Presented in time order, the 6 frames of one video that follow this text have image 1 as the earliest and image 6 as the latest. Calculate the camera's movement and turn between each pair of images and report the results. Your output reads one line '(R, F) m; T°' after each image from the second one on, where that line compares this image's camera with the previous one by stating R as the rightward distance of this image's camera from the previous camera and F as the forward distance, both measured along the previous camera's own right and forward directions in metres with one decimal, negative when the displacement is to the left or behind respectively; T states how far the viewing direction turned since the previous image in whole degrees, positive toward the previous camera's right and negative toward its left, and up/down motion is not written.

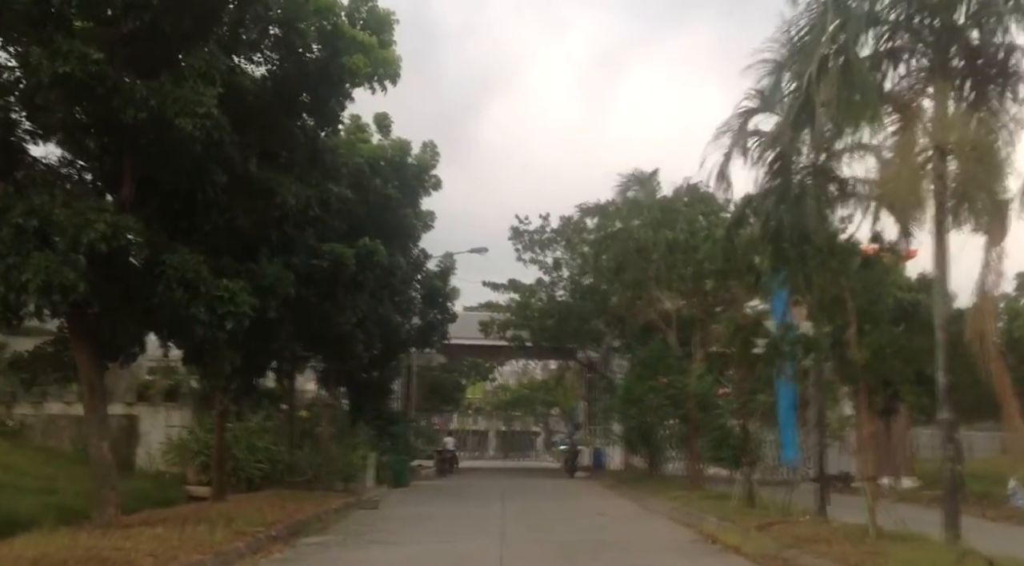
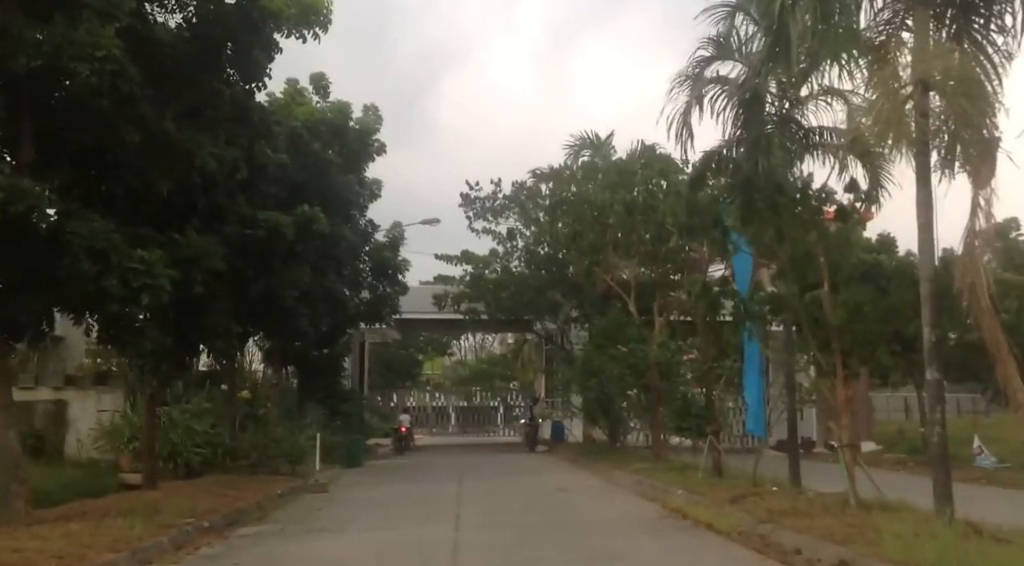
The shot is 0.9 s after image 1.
(+0.1, +1.0) m; +3°
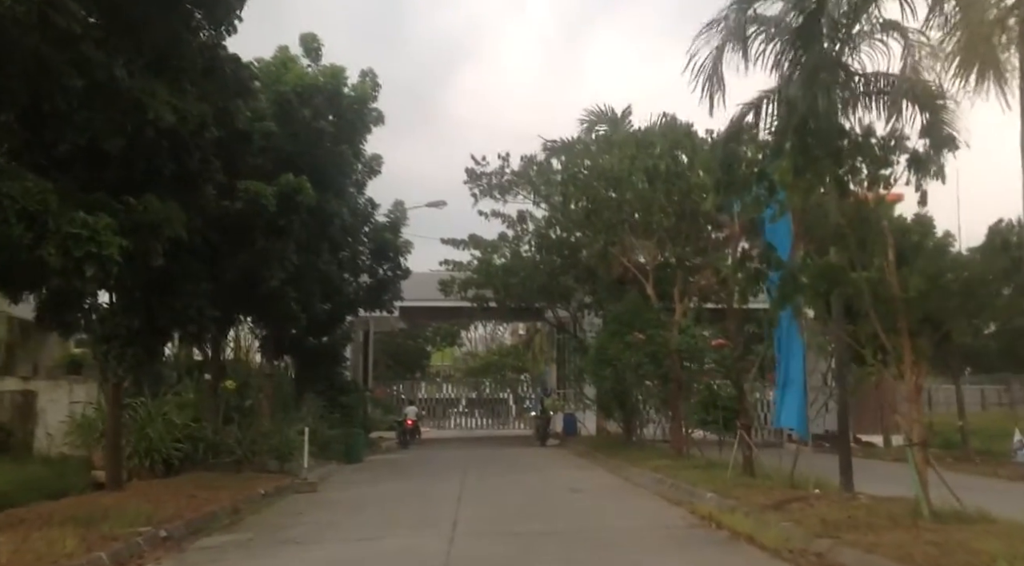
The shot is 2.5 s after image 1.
(+0.1, +1.6) m; -1°
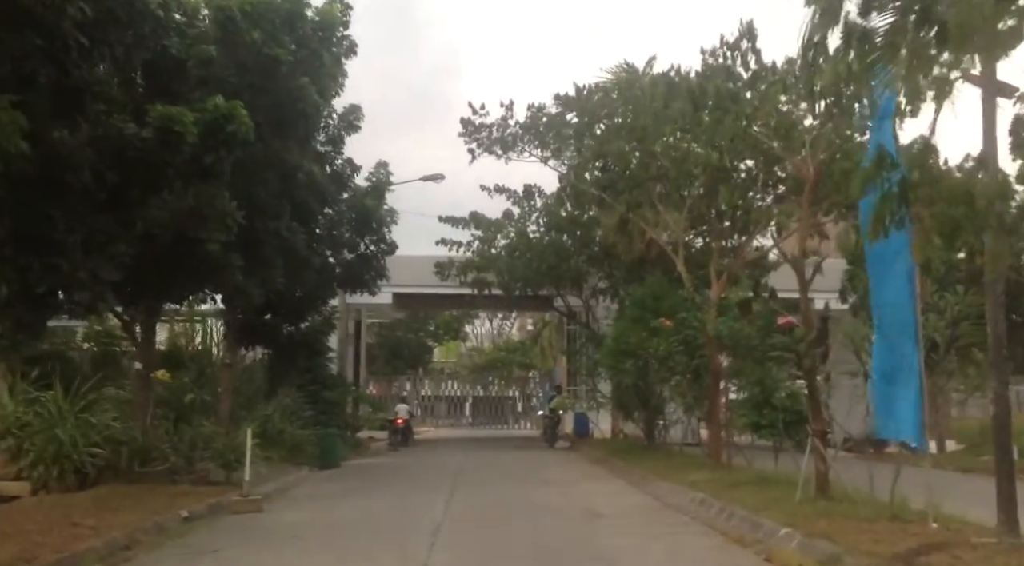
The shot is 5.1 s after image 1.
(+0.1, +3.4) m; -1°
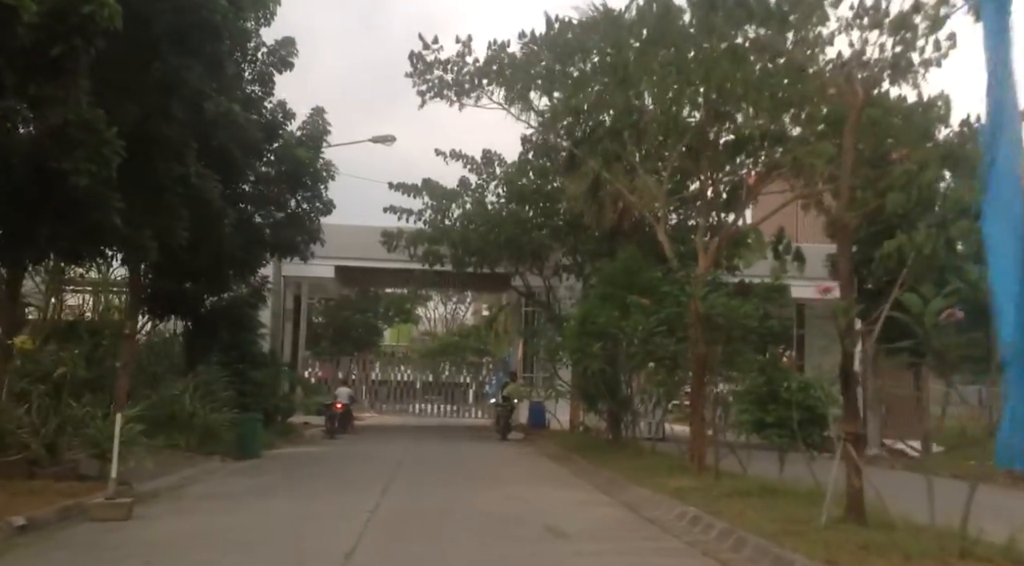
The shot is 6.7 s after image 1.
(+0.1, +2.5) m; +3°
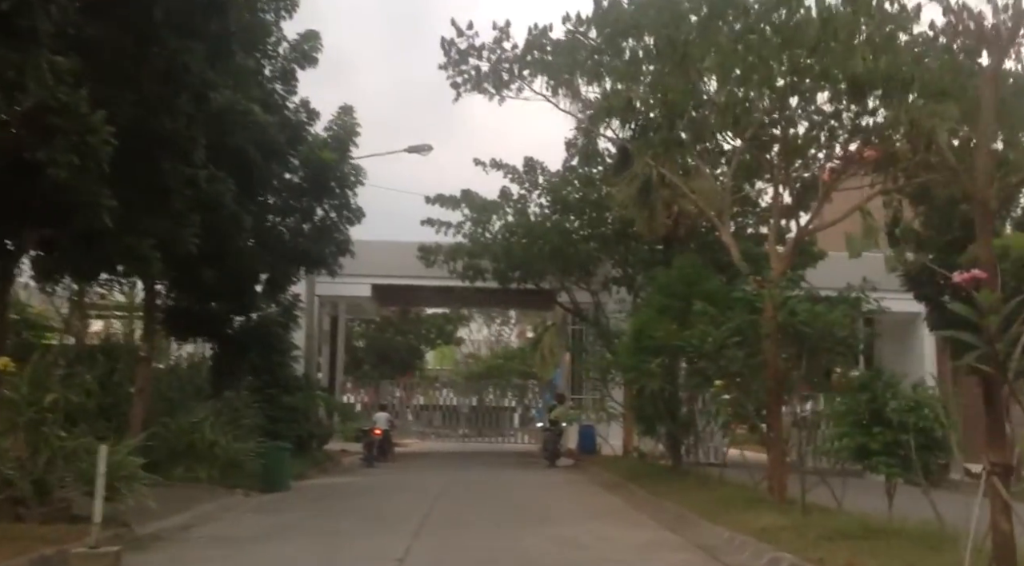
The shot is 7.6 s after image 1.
(0.0, +1.5) m; -3°
